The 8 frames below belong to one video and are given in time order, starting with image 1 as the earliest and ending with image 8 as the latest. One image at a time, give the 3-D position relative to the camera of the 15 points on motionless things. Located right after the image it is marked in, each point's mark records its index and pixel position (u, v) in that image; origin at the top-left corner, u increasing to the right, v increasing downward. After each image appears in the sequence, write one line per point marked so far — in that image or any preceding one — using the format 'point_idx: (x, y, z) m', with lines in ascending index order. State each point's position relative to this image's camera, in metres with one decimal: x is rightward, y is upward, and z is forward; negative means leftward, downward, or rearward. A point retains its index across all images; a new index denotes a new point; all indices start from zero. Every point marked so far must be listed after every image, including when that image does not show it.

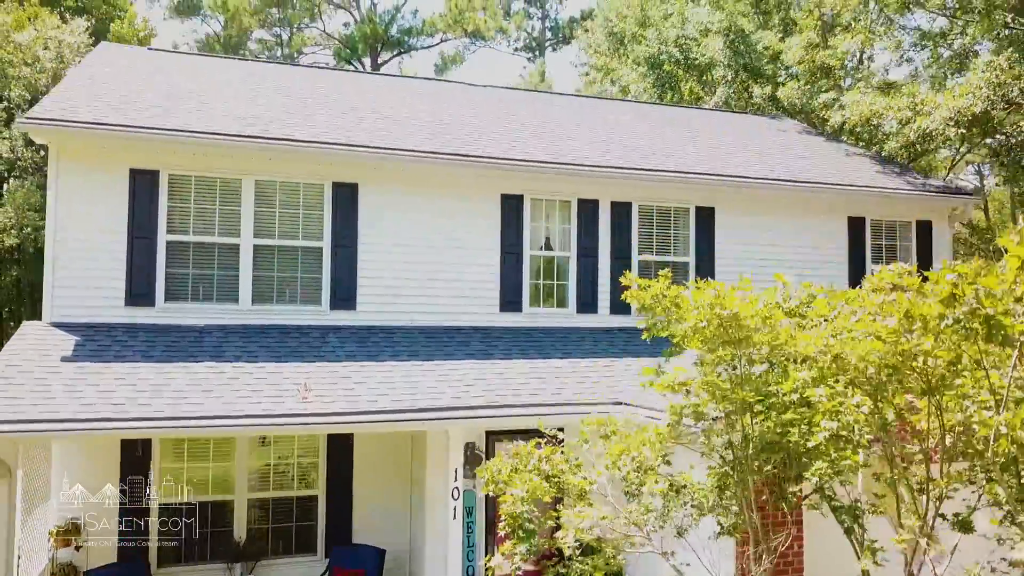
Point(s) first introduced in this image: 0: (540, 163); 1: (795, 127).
0: (+0.3, +1.6, +9.5) m
1: (+5.7, +3.2, +14.7) m
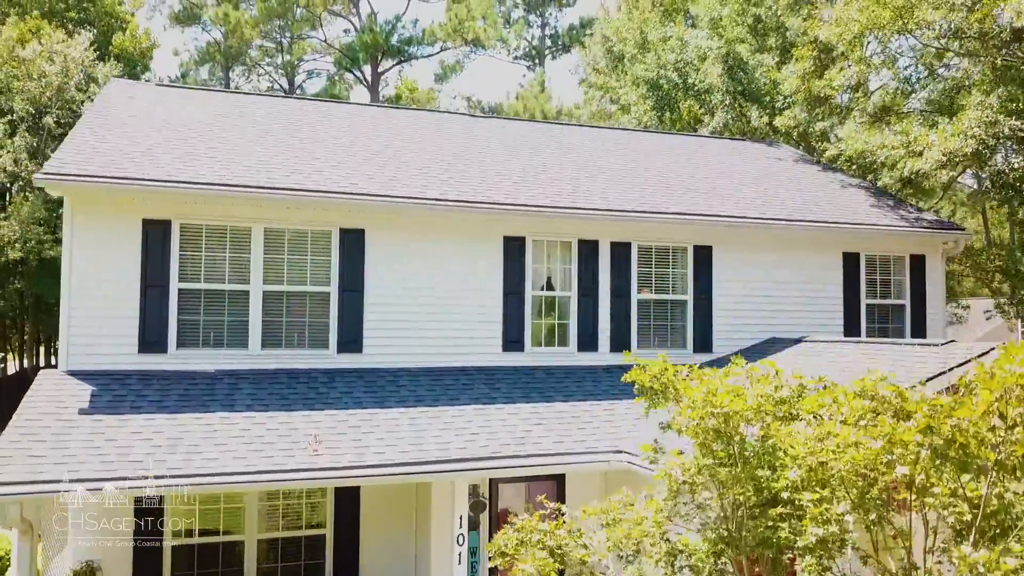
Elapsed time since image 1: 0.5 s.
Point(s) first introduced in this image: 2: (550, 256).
0: (+0.4, +1.1, +9.7) m
1: (+5.7, +2.7, +14.9) m
2: (+0.5, +0.4, +10.2) m
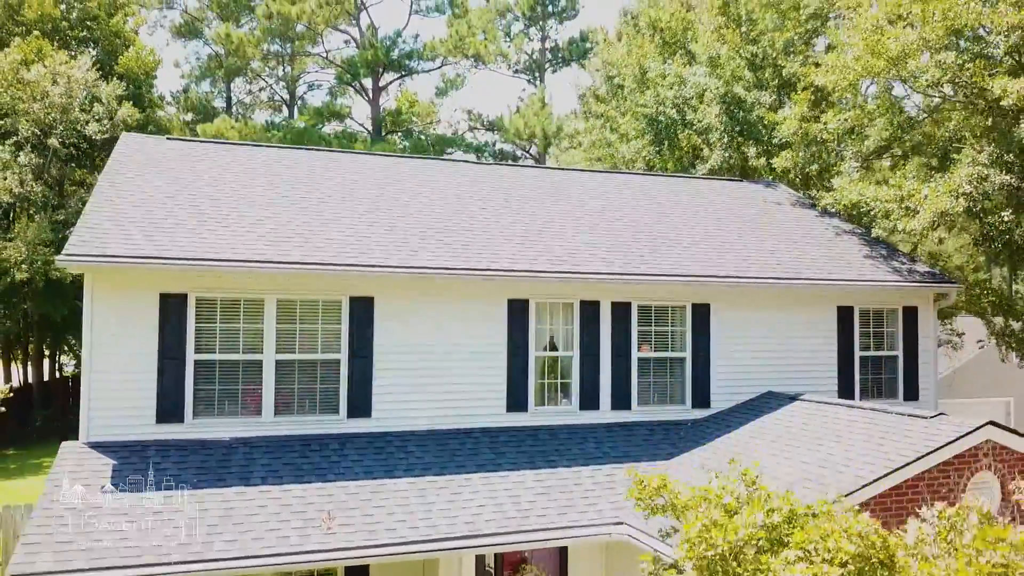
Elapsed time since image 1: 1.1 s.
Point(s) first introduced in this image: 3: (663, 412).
0: (+0.4, +0.2, +10.0) m
1: (+5.8, +1.9, +15.2) m
2: (+0.6, -0.4, +10.5) m
3: (+2.3, -1.8, +10.9) m
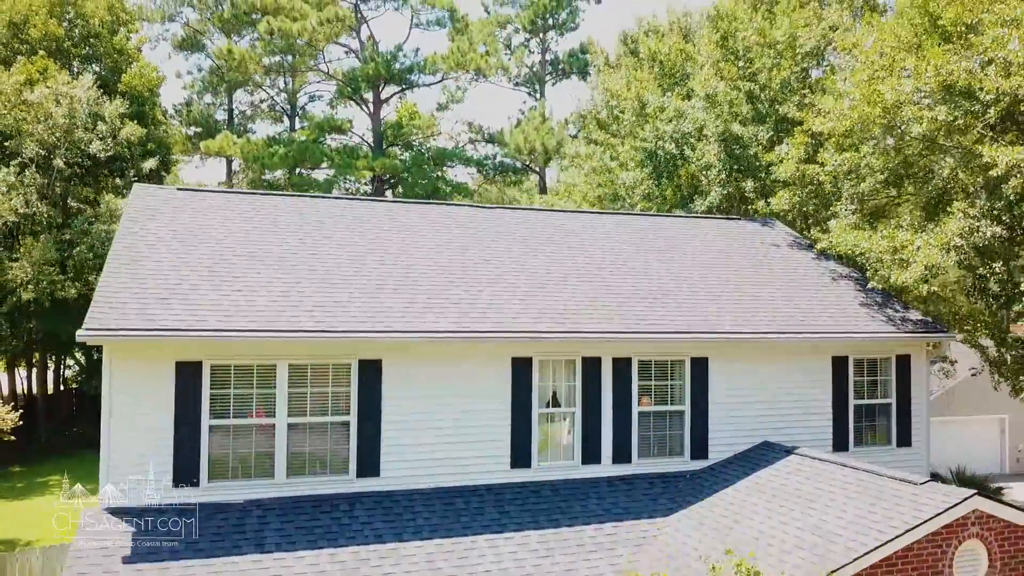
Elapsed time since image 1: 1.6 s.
0: (+0.5, -0.6, +10.3) m
1: (+5.8, +1.1, +15.5) m
2: (+0.6, -1.3, +10.8) m
3: (+2.3, -2.7, +11.2) m
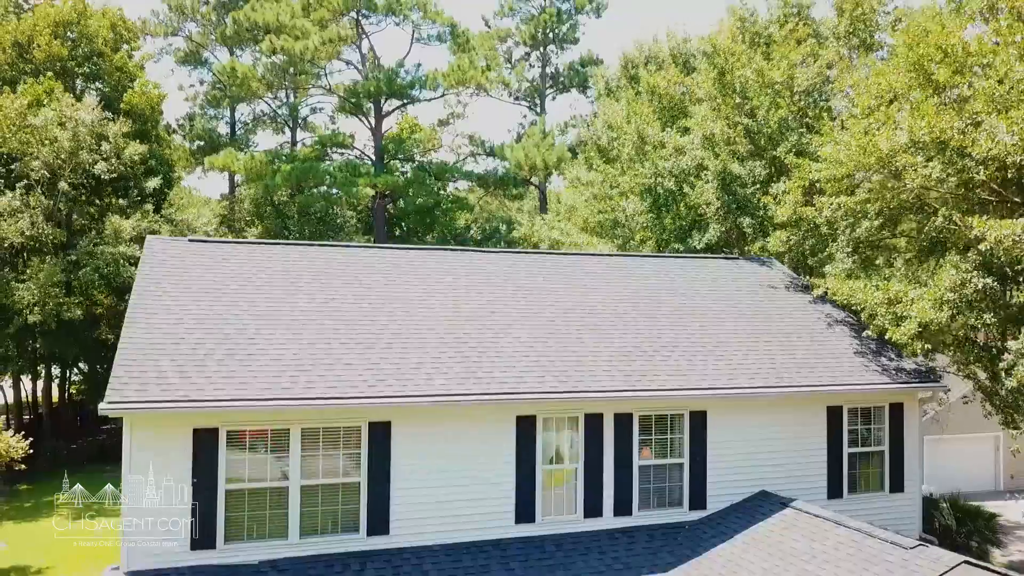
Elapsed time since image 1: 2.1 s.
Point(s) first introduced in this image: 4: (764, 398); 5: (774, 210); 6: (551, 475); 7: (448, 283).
0: (+0.6, -1.5, +10.6) m
1: (+5.9, +0.2, +15.9) m
2: (+0.7, -2.2, +11.1) m
3: (+2.4, -3.6, +11.6) m
4: (+4.1, -1.8, +11.9) m
5: (+6.1, +1.8, +16.9) m
6: (+0.6, -2.8, +11.1) m
7: (-1.2, +0.1, +13.3) m
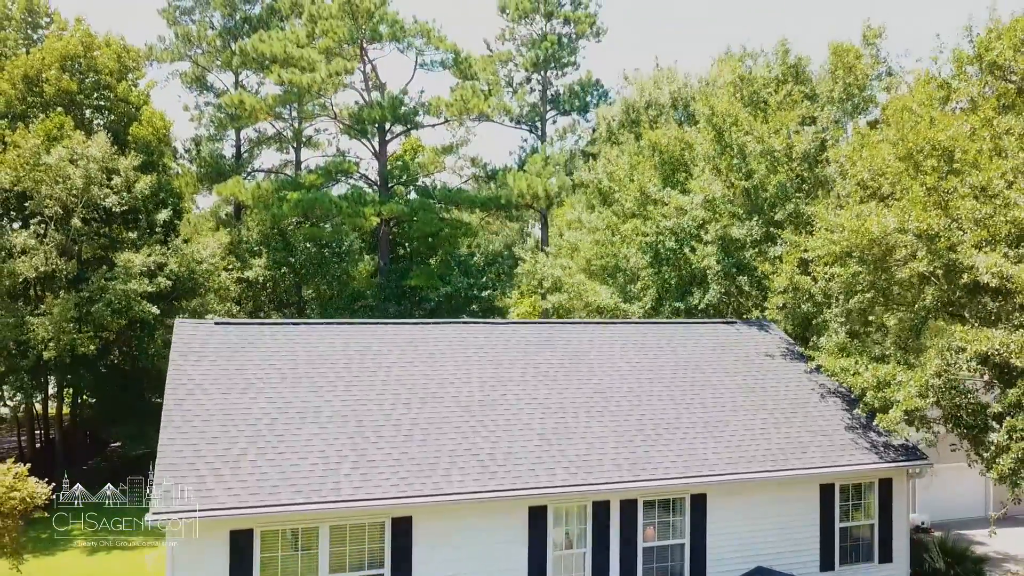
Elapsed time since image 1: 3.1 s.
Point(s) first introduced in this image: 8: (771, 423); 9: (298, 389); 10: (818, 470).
0: (+0.8, -3.1, +11.4) m
1: (+6.1, -1.3, +16.6) m
2: (+0.9, -3.7, +11.9) m
3: (+2.6, -5.1, +12.3) m
4: (+4.3, -3.3, +12.7) m
5: (+6.2, +0.3, +17.6) m
6: (+0.8, -4.4, +11.8) m
7: (-1.0, -1.5, +14.0) m
8: (+4.9, -2.5, +13.9) m
9: (-3.7, -1.7, +12.5) m
10: (+5.4, -3.2, +12.8) m
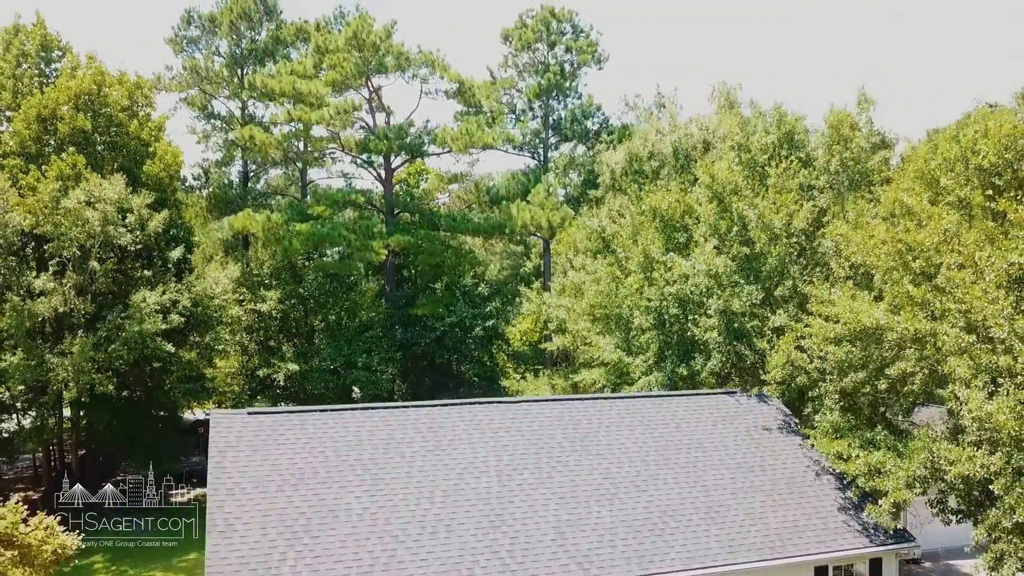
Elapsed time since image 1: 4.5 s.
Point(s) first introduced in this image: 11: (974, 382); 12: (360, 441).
0: (+1.1, -5.0, +12.3) m
1: (+6.3, -3.1, +17.6) m
2: (+1.2, -5.6, +12.9) m
3: (+2.9, -7.0, +13.3) m
4: (+4.6, -5.2, +13.7) m
5: (+6.5, -1.5, +18.5) m
6: (+1.1, -6.3, +12.8) m
7: (-0.7, -3.3, +15.0) m
8: (+5.2, -4.4, +14.9) m
9: (-3.4, -3.6, +13.4) m
10: (+5.7, -5.0, +13.7) m
11: (+7.7, -1.5, +12.1) m
12: (-3.0, -3.1, +14.6) m
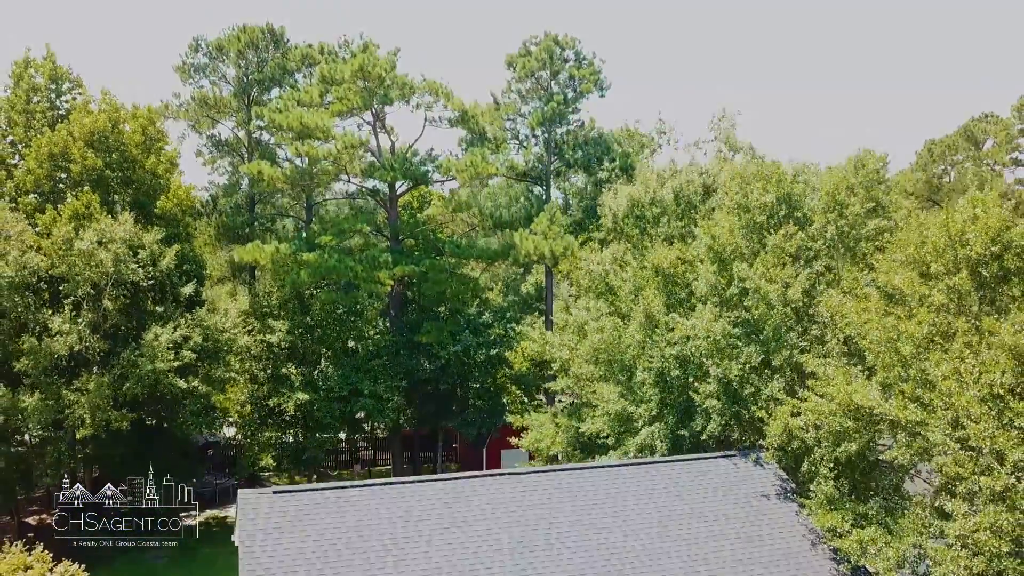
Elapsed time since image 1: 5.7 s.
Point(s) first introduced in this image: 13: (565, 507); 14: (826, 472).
0: (+1.3, -6.8, +13.2) m
1: (+6.6, -4.9, +18.4) m
2: (+1.4, -7.5, +13.7) m
3: (+3.1, -8.9, +14.2) m
4: (+4.9, -7.1, +14.5) m
5: (+6.7, -3.3, +19.3) m
6: (+1.3, -8.1, +13.7) m
7: (-0.4, -5.2, +15.8) m
8: (+5.5, -6.2, +15.7) m
9: (-3.1, -5.5, +14.3) m
10: (+5.9, -6.9, +14.6) m
11: (+7.9, -3.4, +12.9) m
12: (-2.8, -4.9, +15.5) m
13: (+1.2, -4.9, +16.8) m
14: (+7.4, -4.3, +17.4) m
